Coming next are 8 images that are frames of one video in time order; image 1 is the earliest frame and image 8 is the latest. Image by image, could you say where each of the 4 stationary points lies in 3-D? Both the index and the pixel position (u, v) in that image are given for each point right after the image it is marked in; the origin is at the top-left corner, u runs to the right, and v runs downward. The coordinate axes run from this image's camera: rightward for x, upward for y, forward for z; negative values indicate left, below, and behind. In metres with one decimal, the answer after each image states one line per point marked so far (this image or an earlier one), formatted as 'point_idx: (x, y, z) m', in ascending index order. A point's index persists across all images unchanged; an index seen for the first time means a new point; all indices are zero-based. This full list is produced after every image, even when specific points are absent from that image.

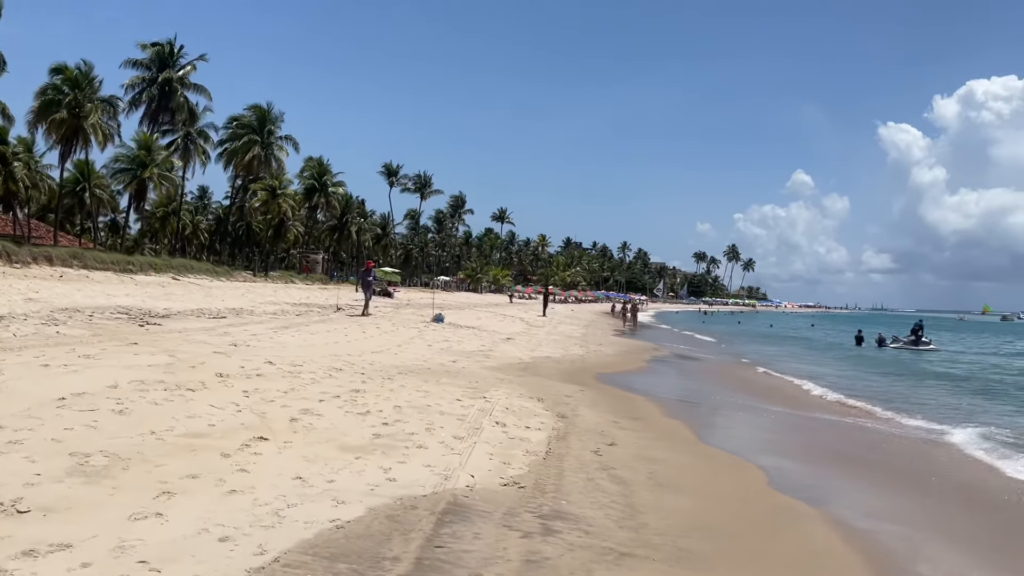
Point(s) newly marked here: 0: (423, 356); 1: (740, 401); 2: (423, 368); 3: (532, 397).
0: (-1.6, -1.2, +14.7) m
1: (+4.3, -2.1, +15.2) m
2: (-1.4, -1.2, +12.3) m
3: (+0.2, -1.4, +10.4) m
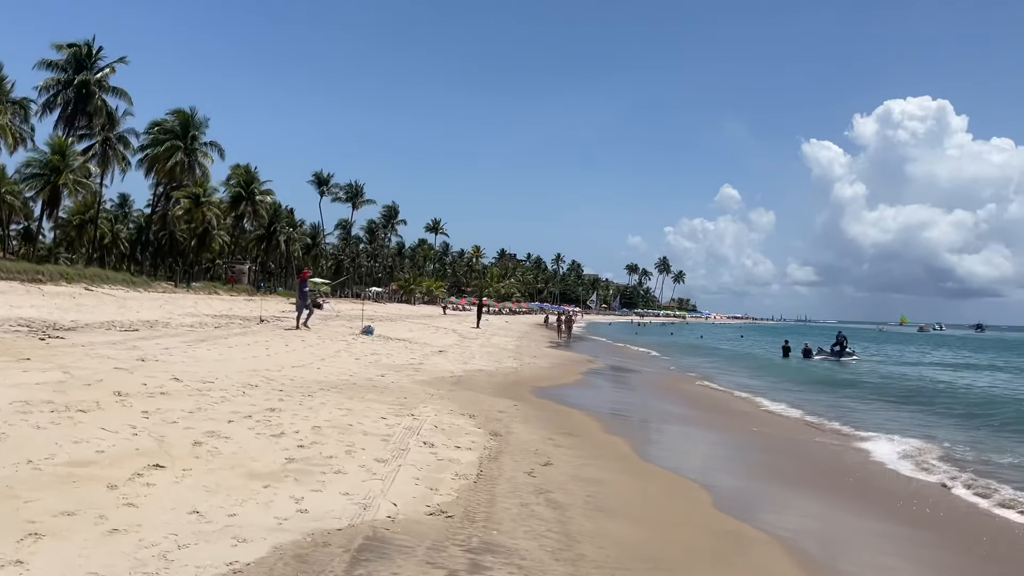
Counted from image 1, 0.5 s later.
0: (-2.8, -1.4, +14.0) m
1: (+3.0, -2.3, +15.0) m
2: (-2.3, -1.4, +11.6) m
3: (-0.6, -1.5, +9.9) m
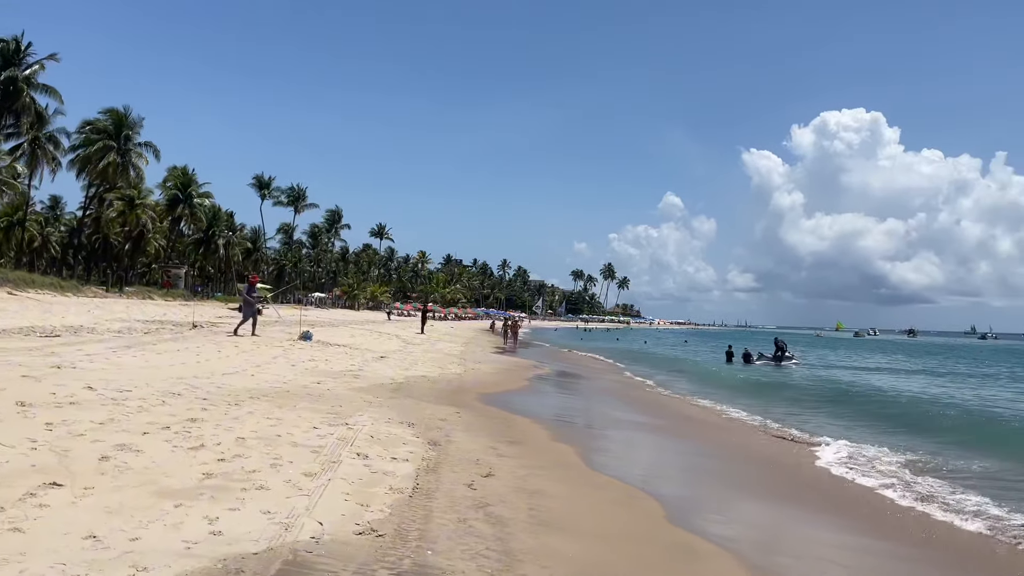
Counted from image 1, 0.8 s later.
0: (-3.7, -1.5, +13.4) m
1: (+2.0, -2.3, +14.7) m
2: (-3.1, -1.4, +11.1) m
3: (-1.3, -1.5, +9.4) m
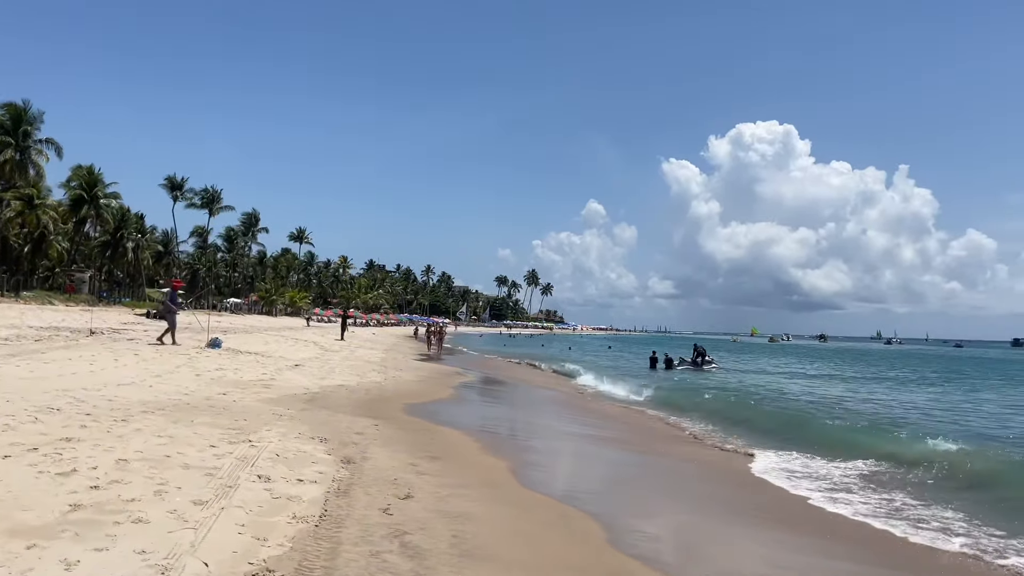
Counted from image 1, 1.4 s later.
0: (-4.9, -1.5, +12.4) m
1: (+0.7, -2.4, +14.2) m
2: (-4.1, -1.4, +10.1) m
3: (-2.1, -1.6, +8.6) m
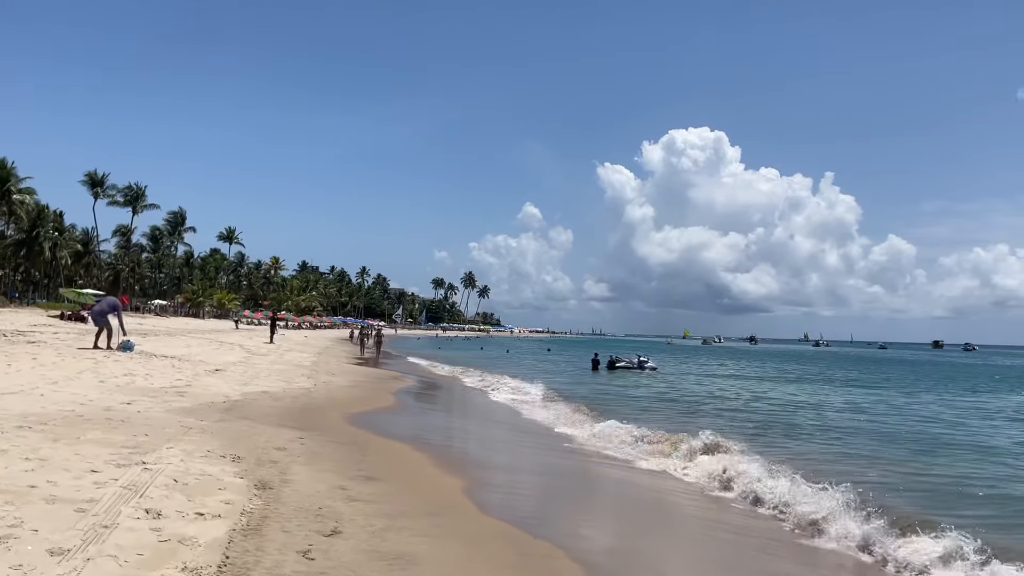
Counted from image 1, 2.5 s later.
0: (-5.7, -1.5, +10.9) m
1: (-0.3, -2.4, +13.1) m
2: (-4.7, -1.4, +8.7) m
3: (-2.6, -1.5, +7.4) m
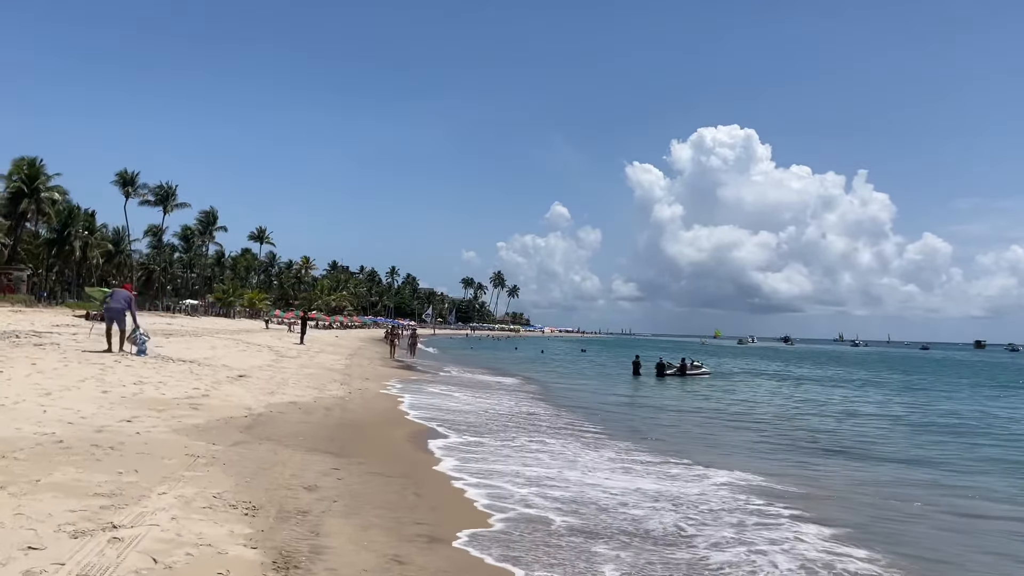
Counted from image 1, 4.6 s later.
0: (-4.8, -1.4, +9.0) m
1: (+0.7, -2.3, +11.1) m
2: (-3.9, -1.3, +6.8) m
3: (-1.8, -1.4, +5.4) m
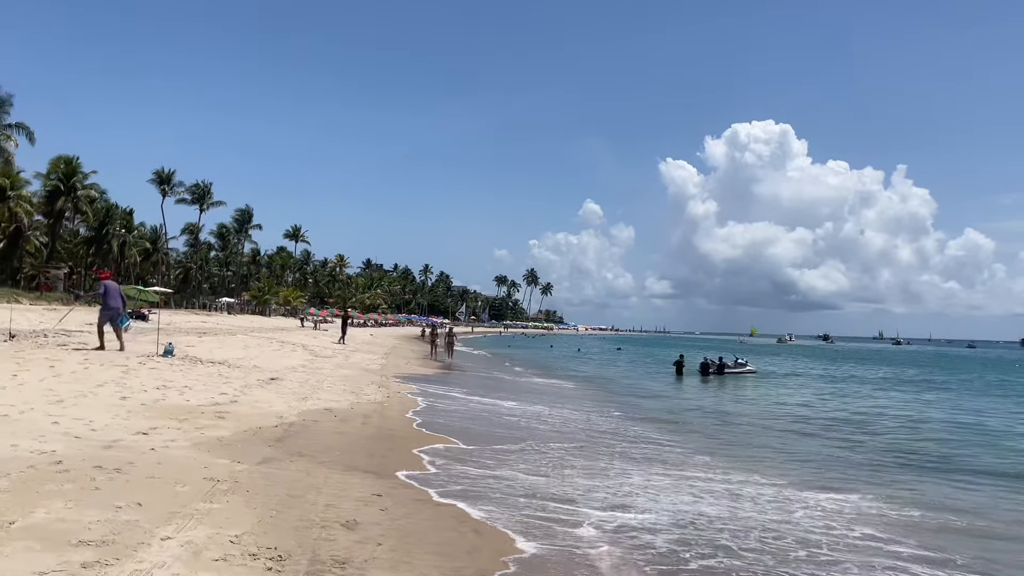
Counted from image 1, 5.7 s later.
0: (-4.2, -1.3, +8.0) m
1: (+1.4, -2.2, +9.9) m
2: (-3.3, -1.3, +5.8) m
3: (-1.3, -1.4, +4.3) m
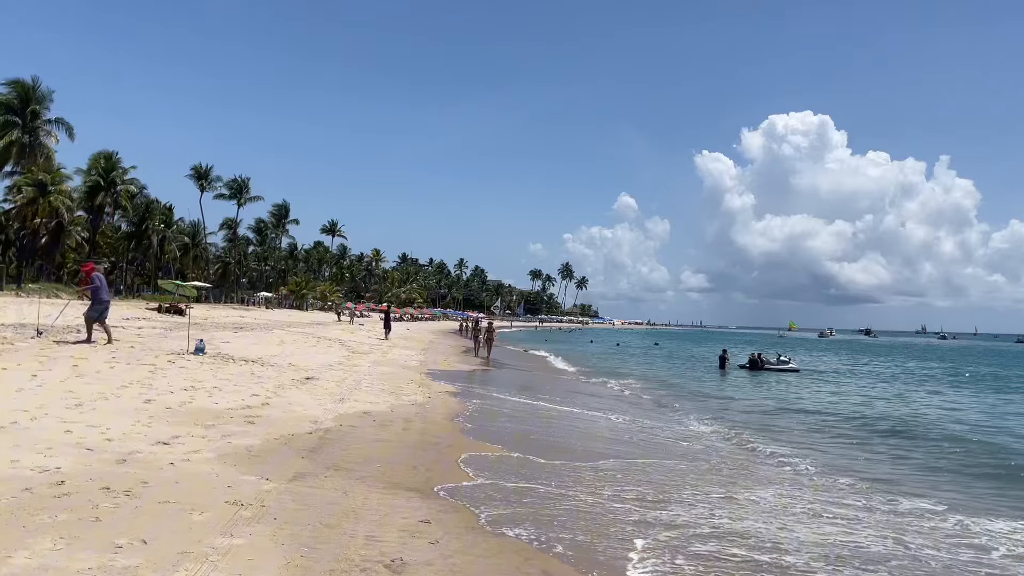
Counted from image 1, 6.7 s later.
0: (-3.6, -1.3, +7.2) m
1: (+2.0, -2.2, +8.9) m
2: (-2.9, -1.2, +4.9) m
3: (-1.0, -1.4, +3.4) m
